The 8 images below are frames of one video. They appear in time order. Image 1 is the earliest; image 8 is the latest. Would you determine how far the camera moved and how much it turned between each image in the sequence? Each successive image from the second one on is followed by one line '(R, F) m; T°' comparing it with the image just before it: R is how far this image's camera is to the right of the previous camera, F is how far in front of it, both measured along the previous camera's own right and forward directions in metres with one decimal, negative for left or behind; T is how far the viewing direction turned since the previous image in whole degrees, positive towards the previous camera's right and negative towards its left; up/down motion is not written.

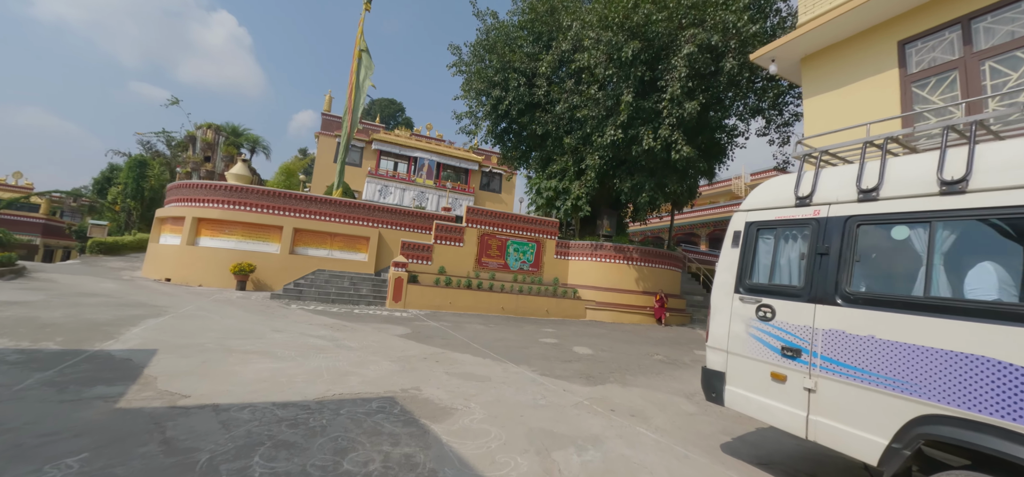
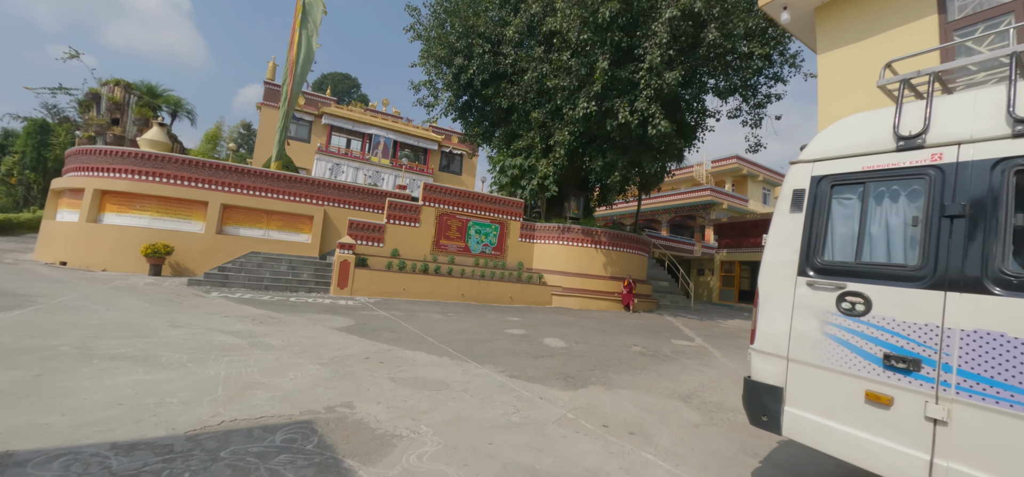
(-0.1, +1.3) m; +6°
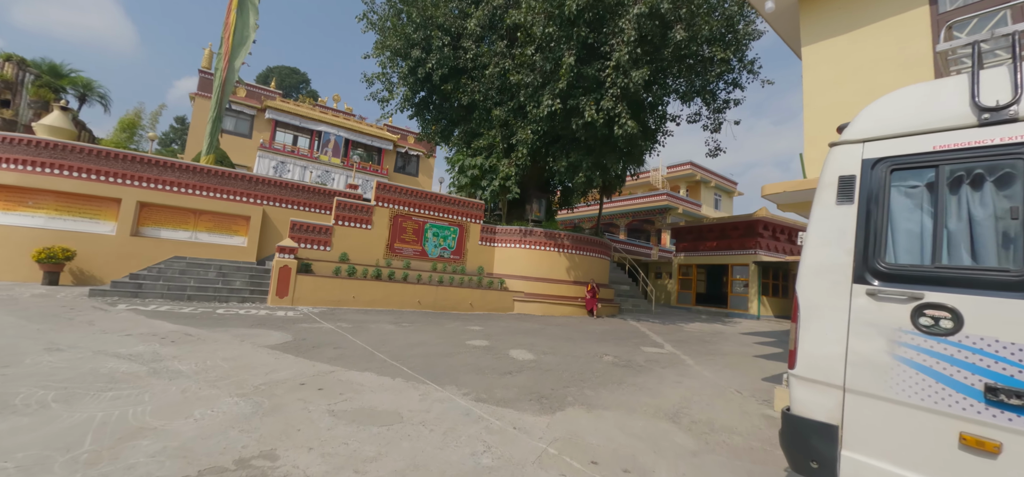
(-0.1, +0.8) m; +6°
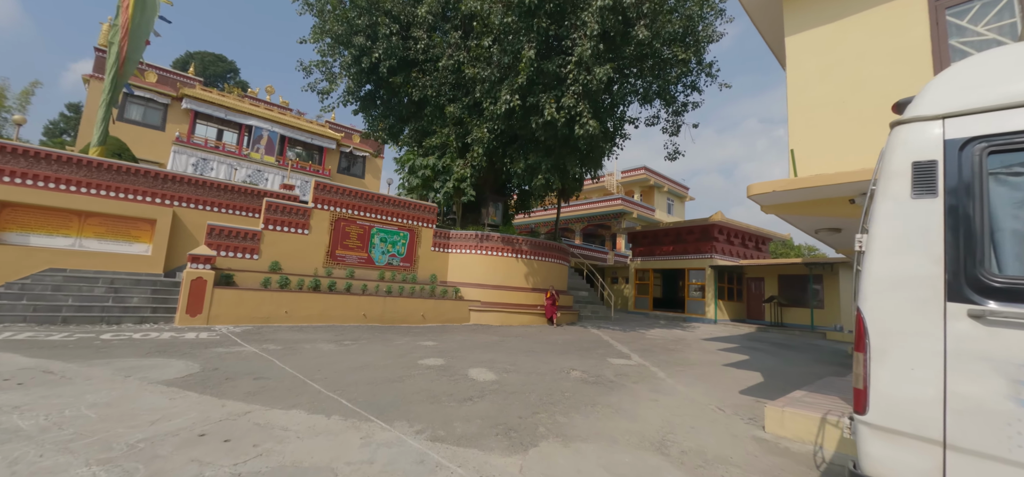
(-0.1, +0.8) m; +7°
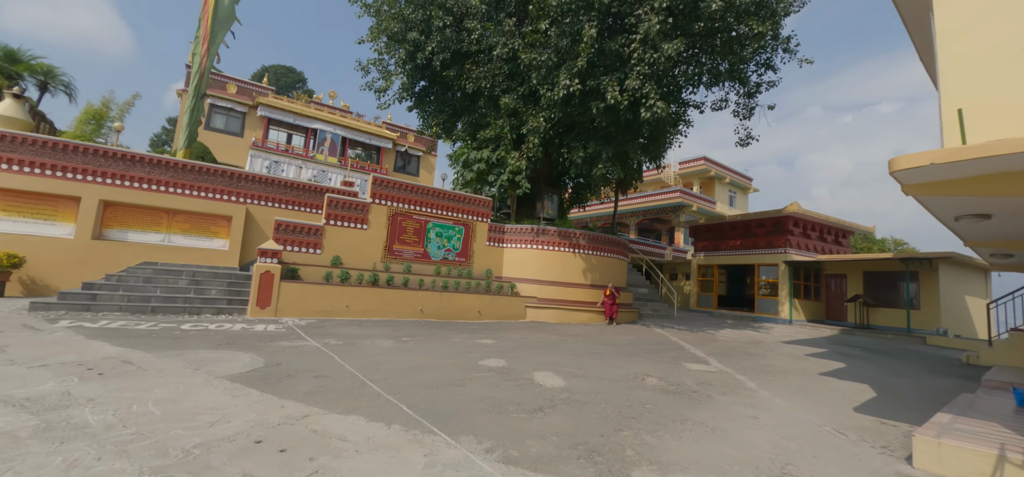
(-0.3, +0.6) m; -7°
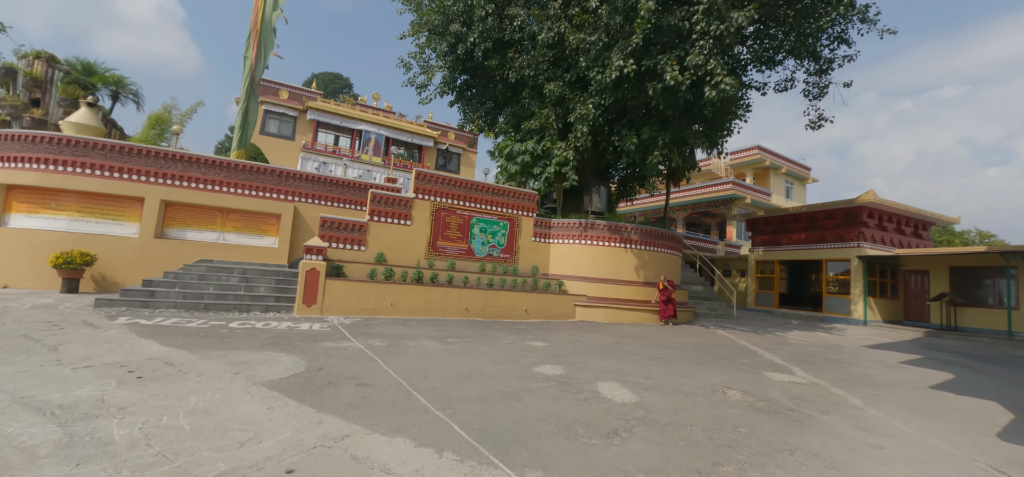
(-0.3, +0.7) m; -6°
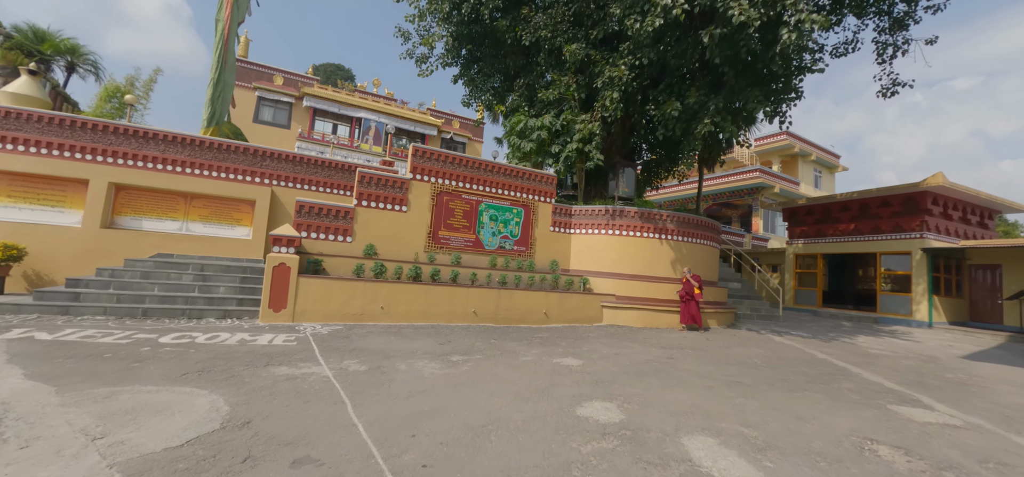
(-0.3, +2.0) m; -1°
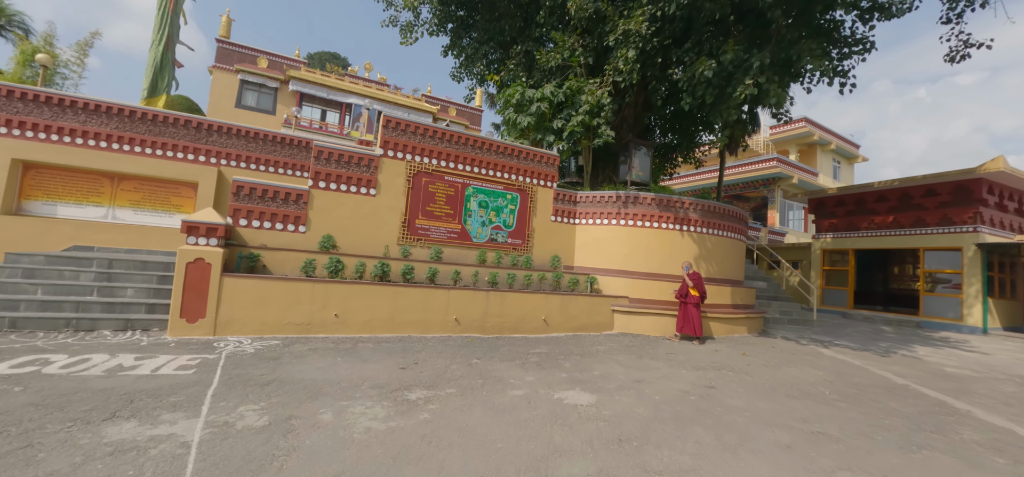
(+0.2, +1.8) m; 0°
